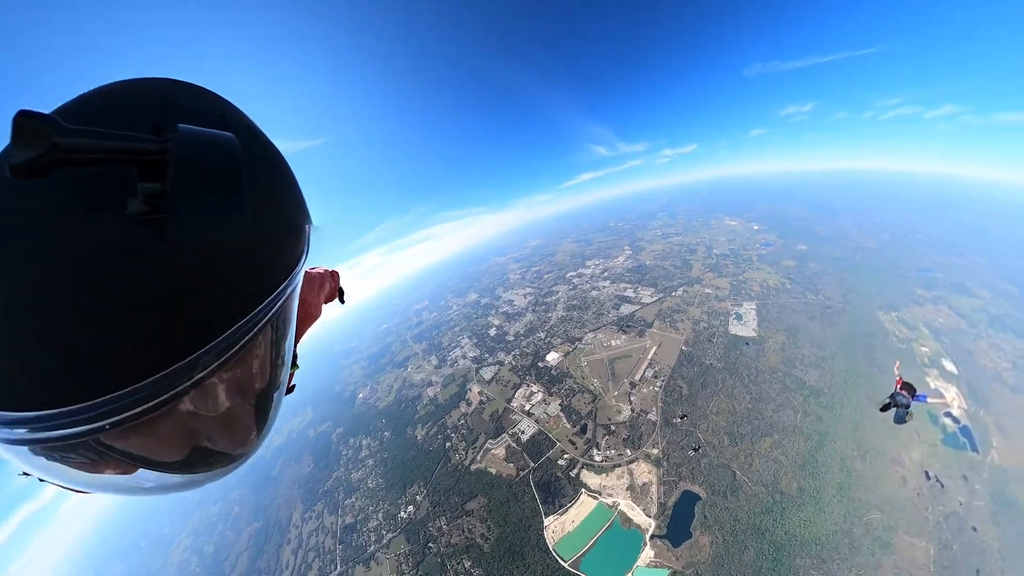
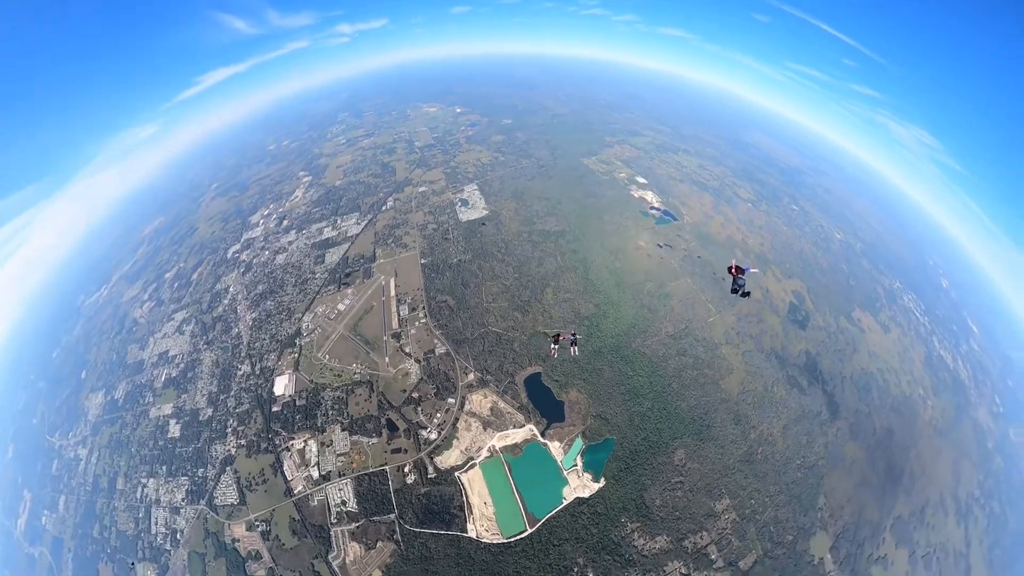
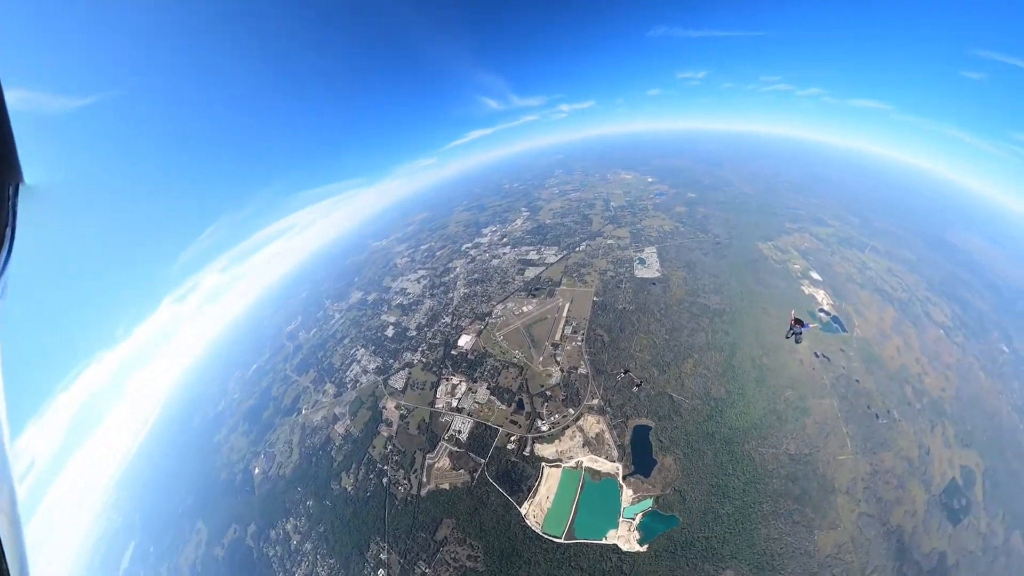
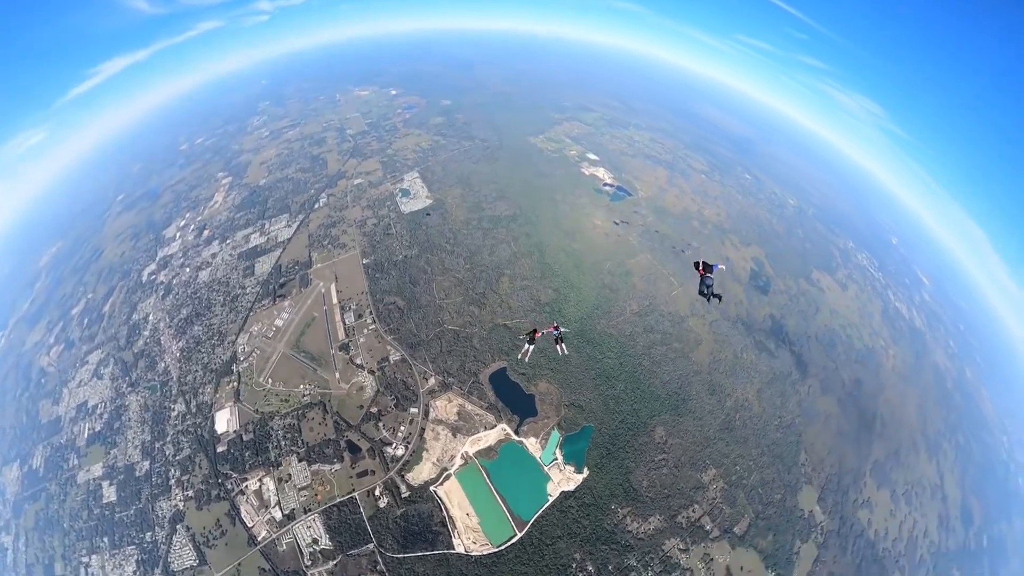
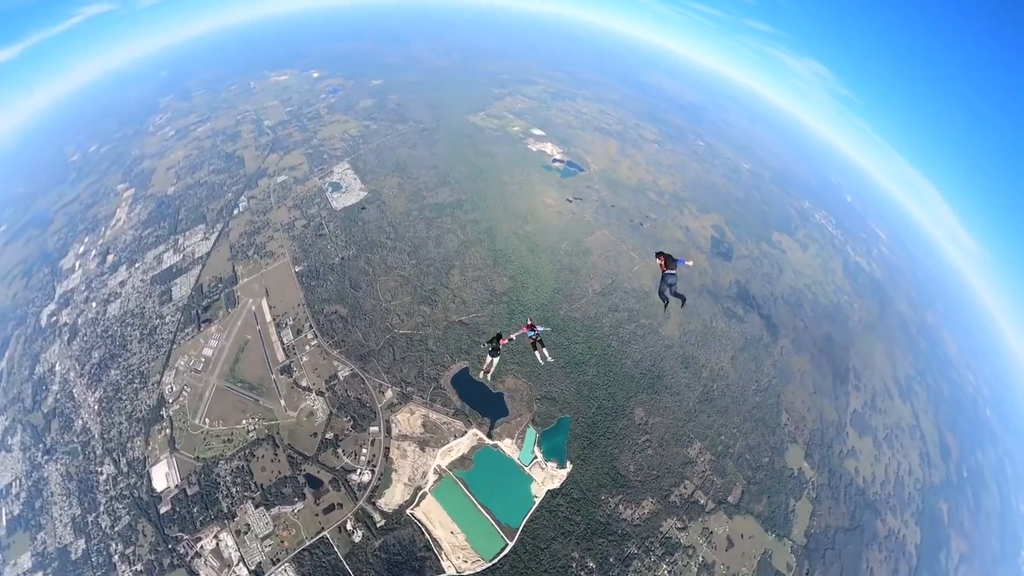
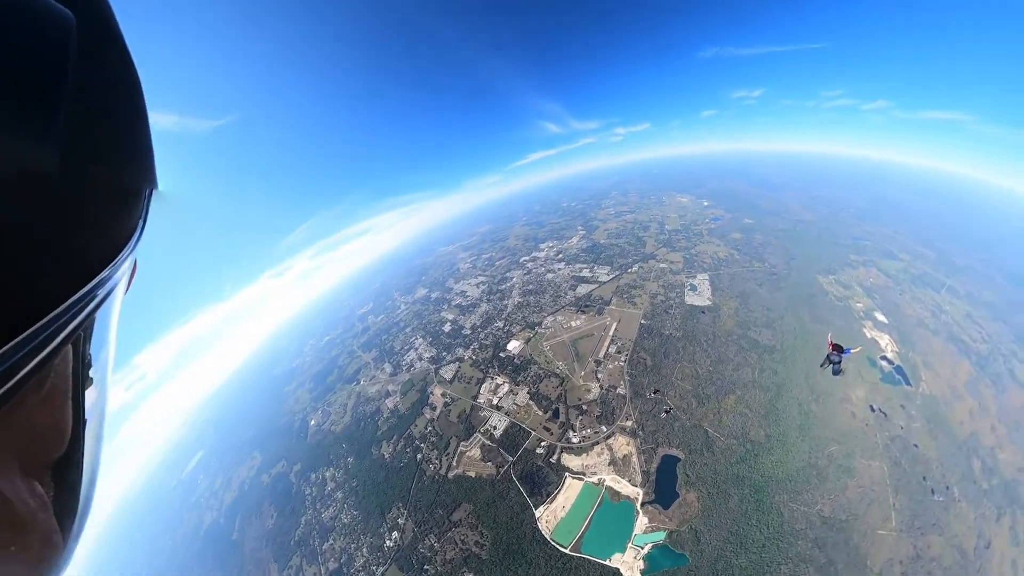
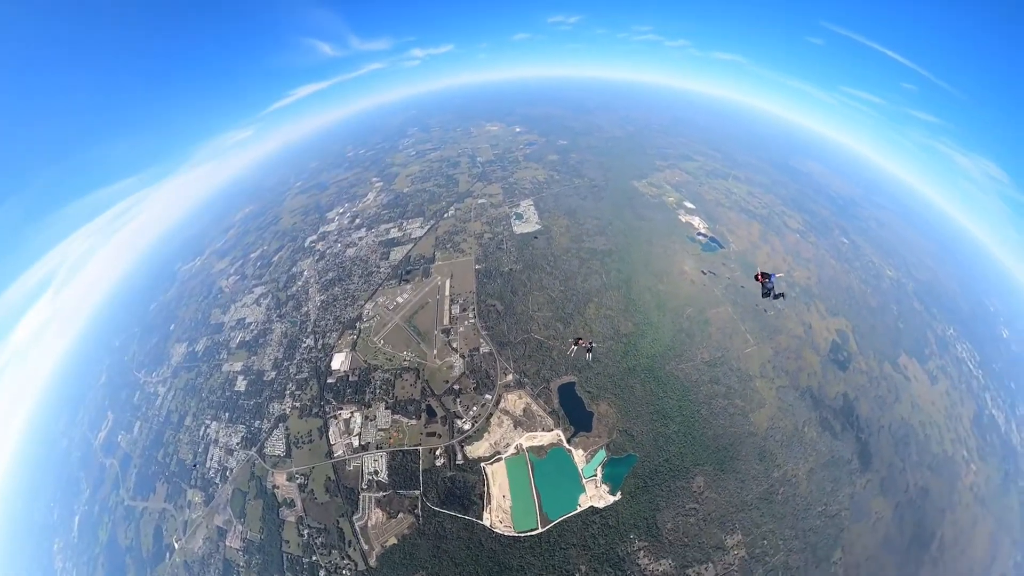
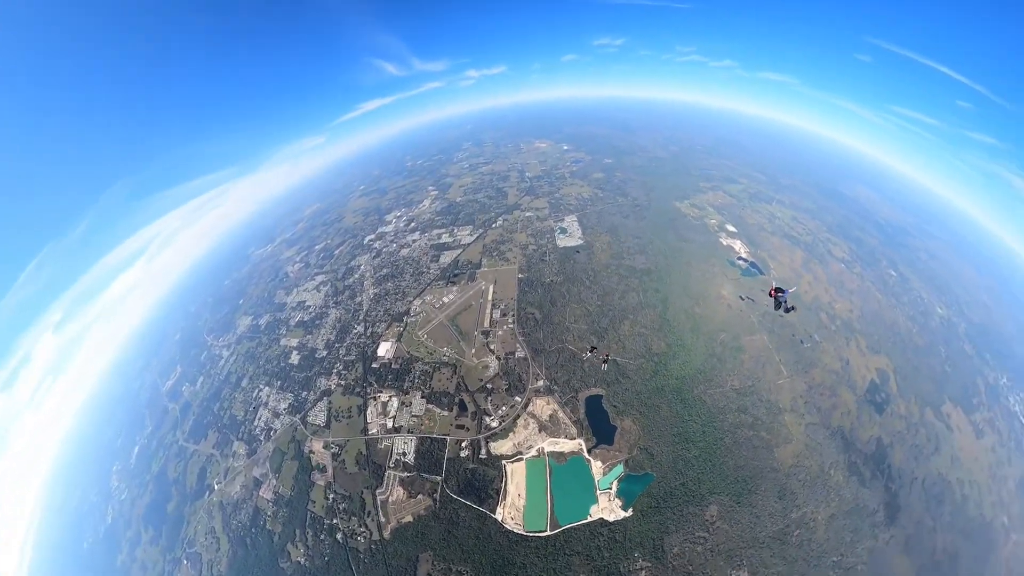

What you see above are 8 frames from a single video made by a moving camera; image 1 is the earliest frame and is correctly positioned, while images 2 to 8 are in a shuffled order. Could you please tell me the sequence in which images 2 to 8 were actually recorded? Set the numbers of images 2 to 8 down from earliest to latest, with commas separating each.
6, 3, 8, 7, 2, 4, 5
